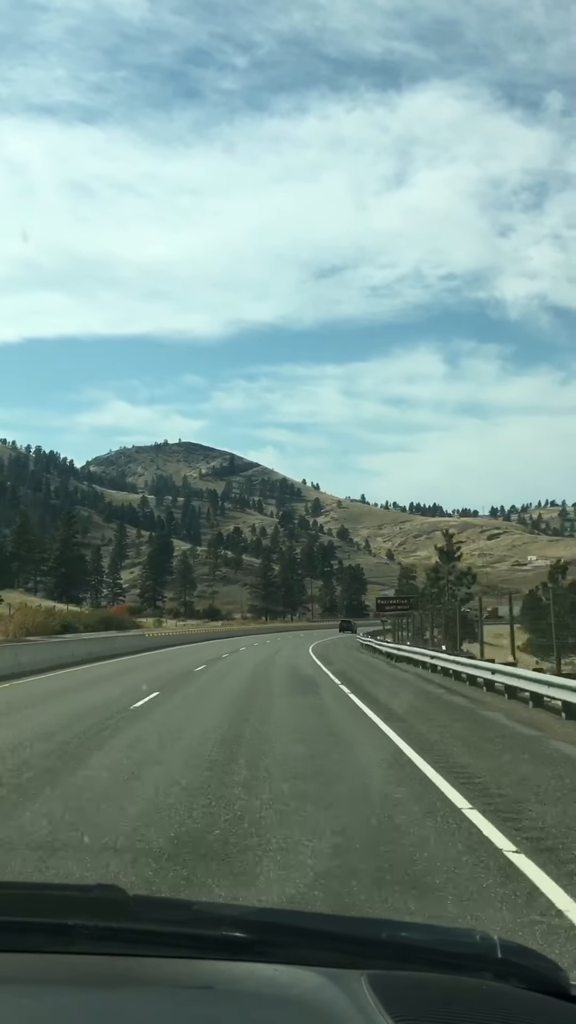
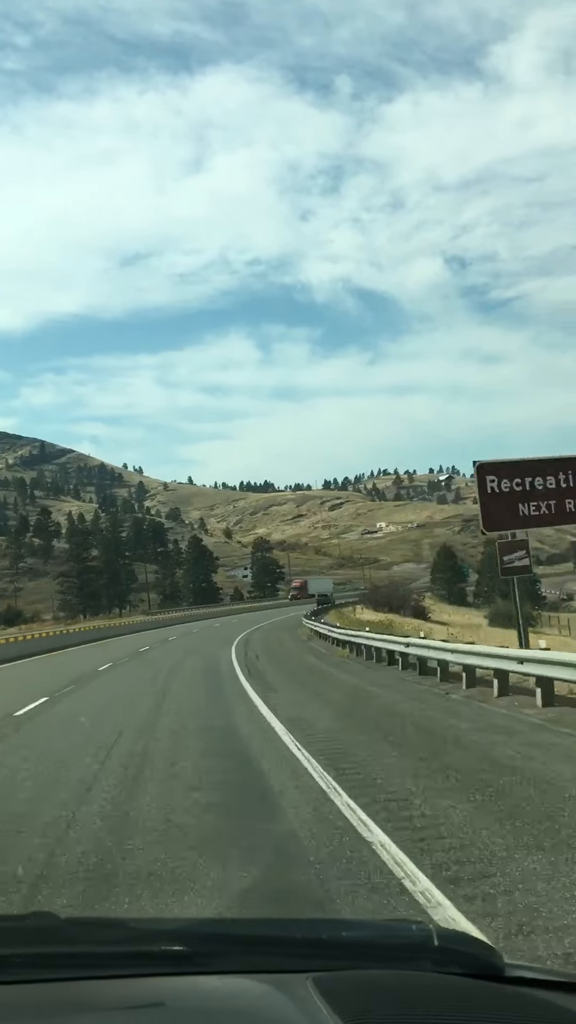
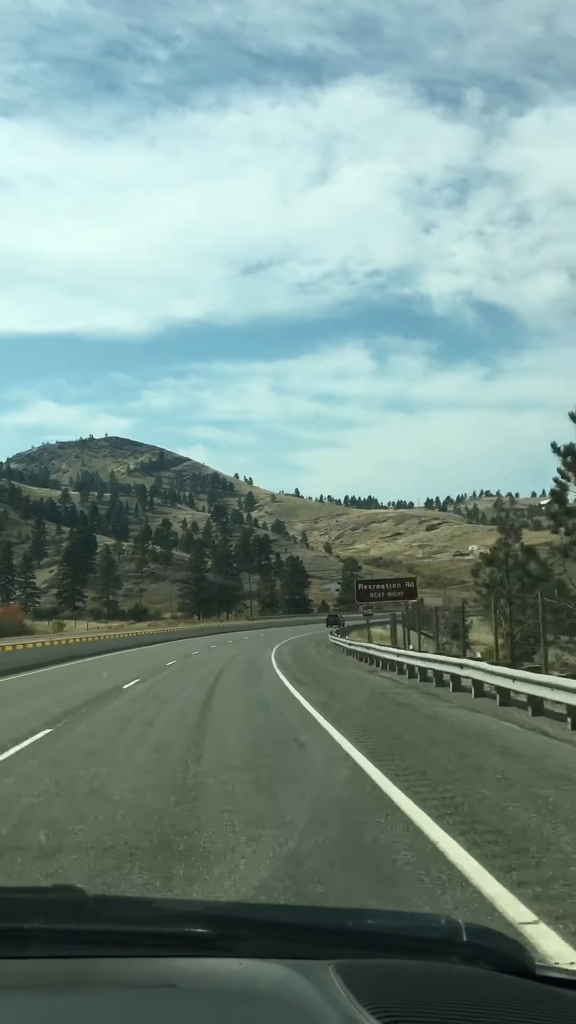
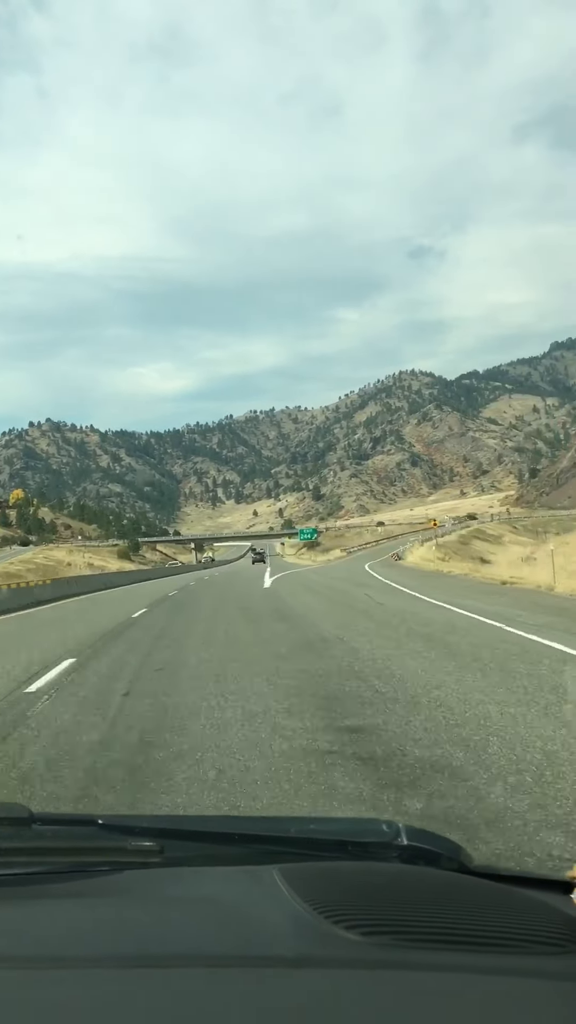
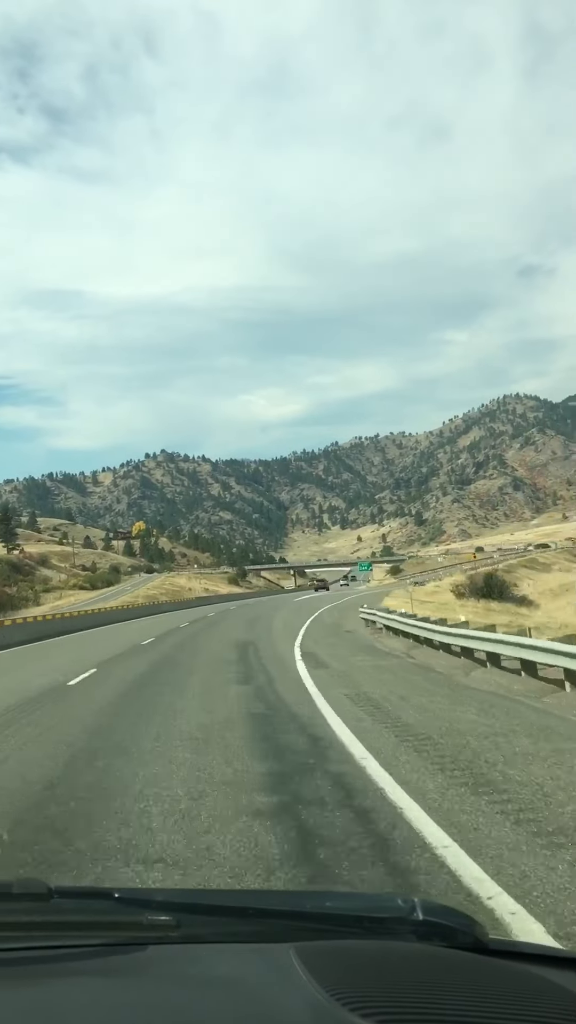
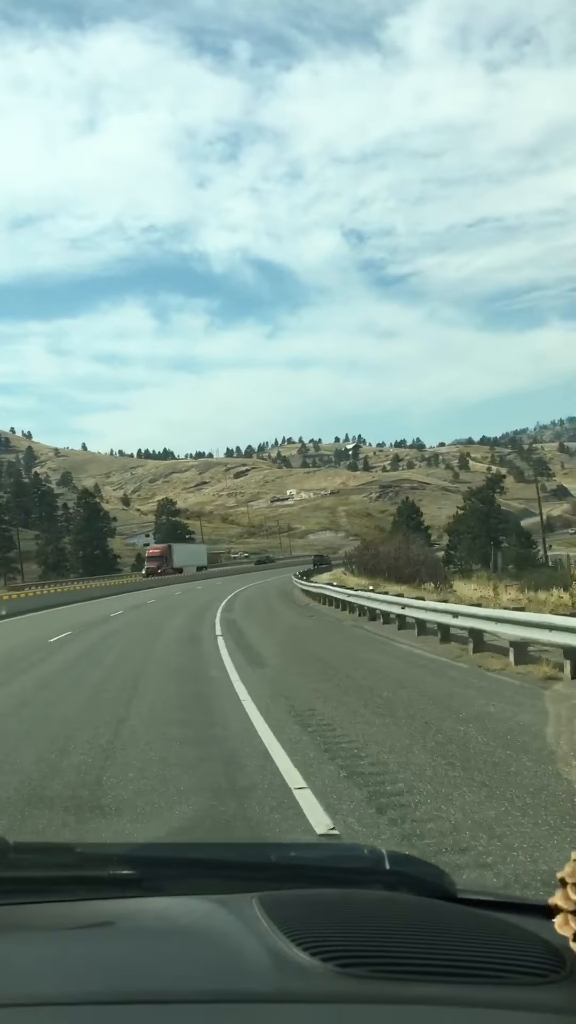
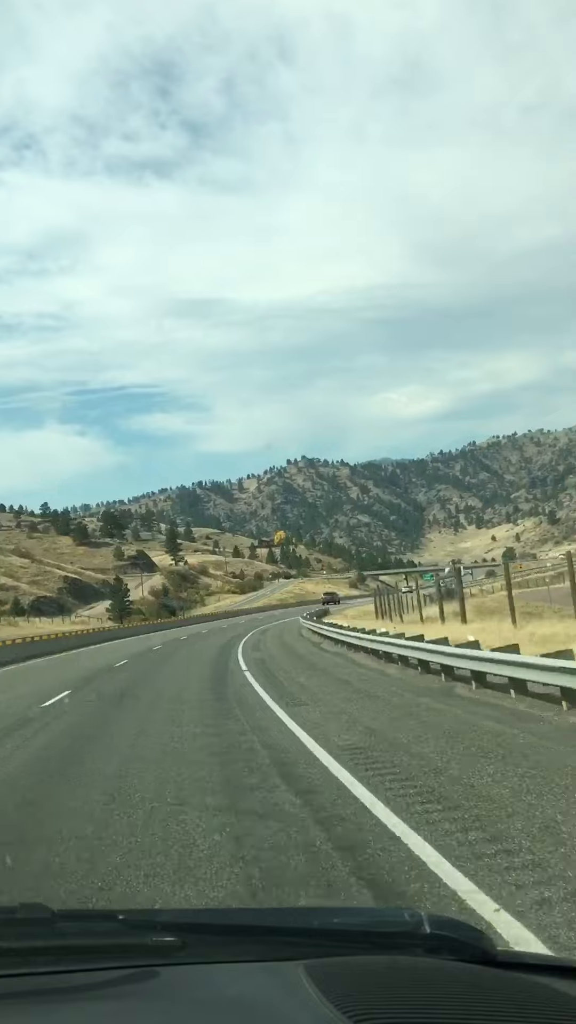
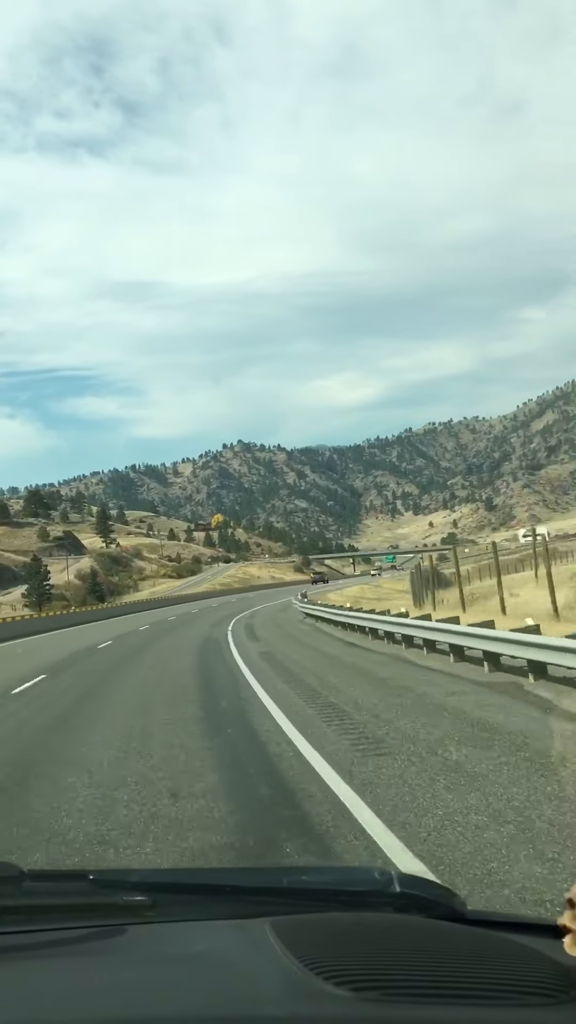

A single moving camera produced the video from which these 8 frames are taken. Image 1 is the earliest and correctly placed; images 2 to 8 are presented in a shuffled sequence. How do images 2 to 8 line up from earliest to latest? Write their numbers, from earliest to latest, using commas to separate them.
3, 2, 6, 7, 8, 5, 4
